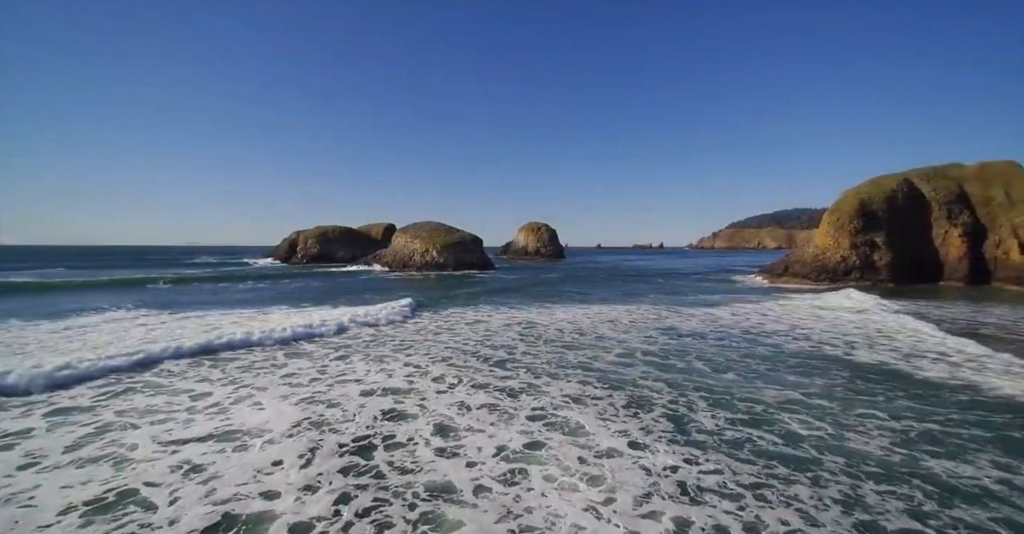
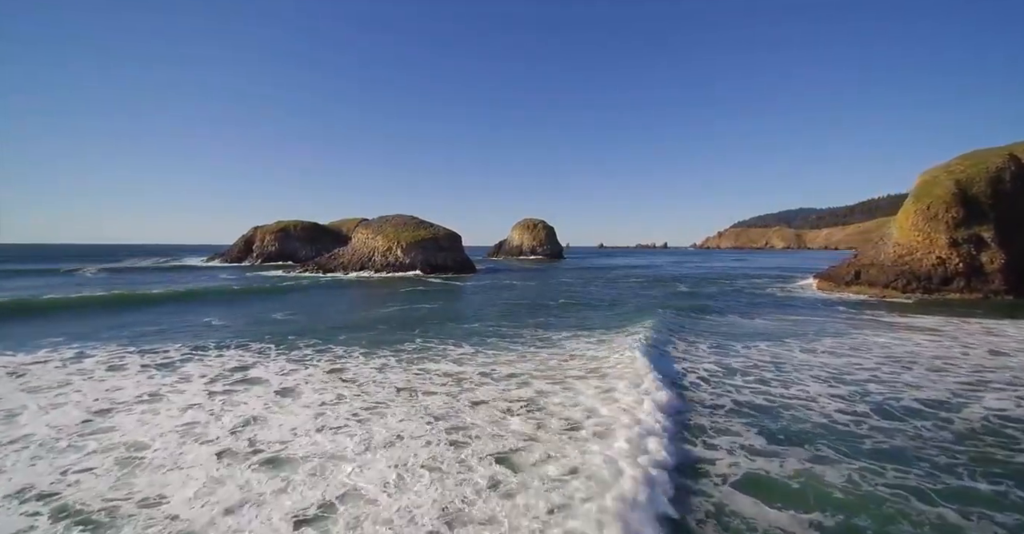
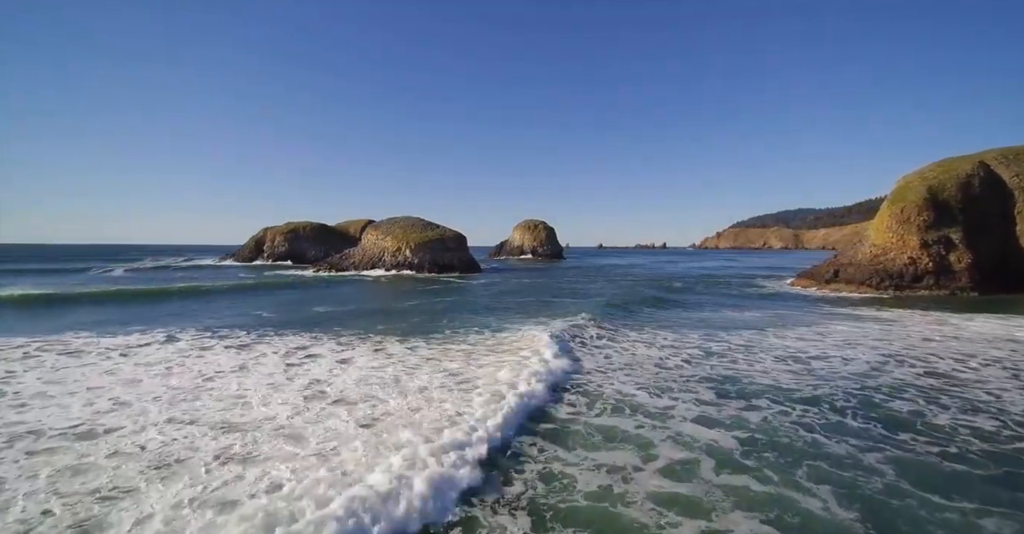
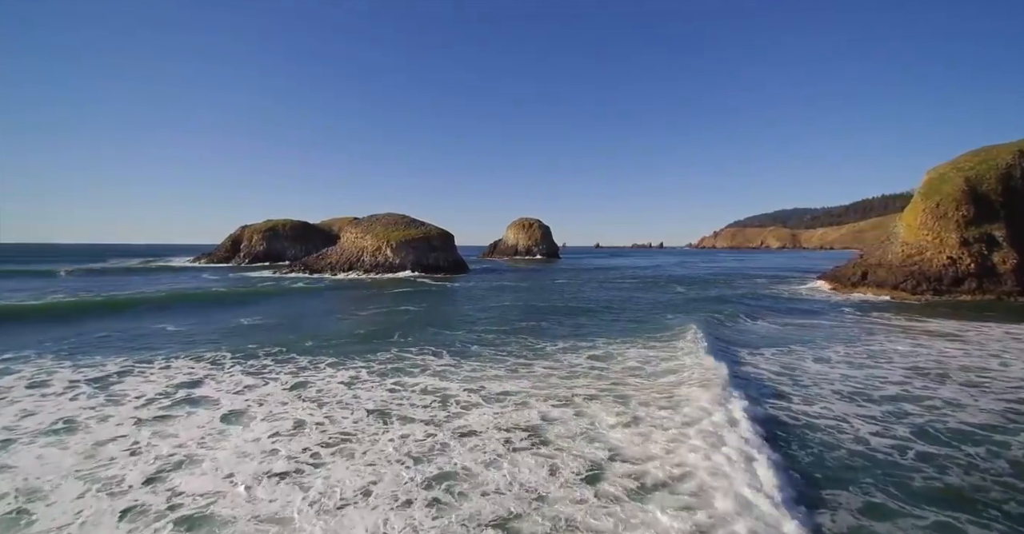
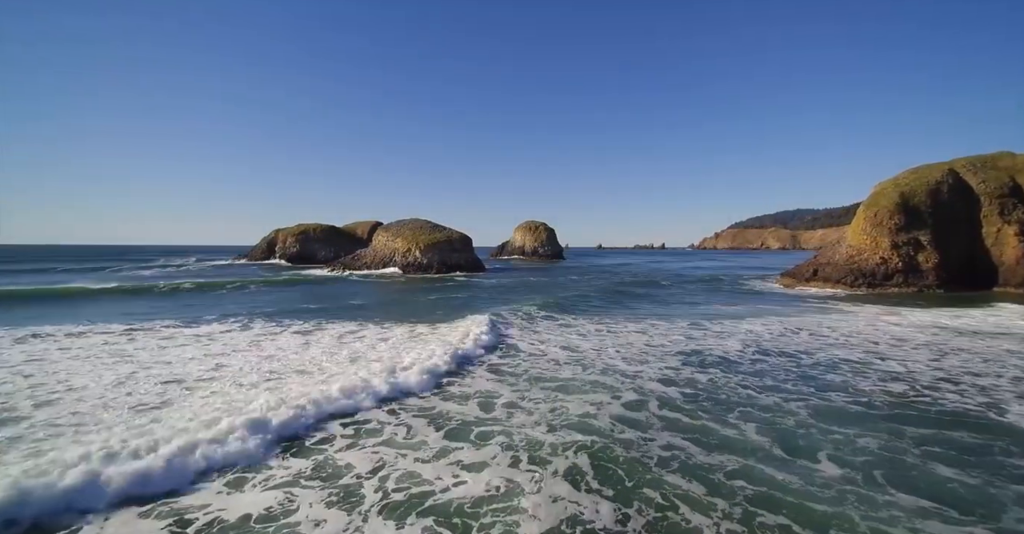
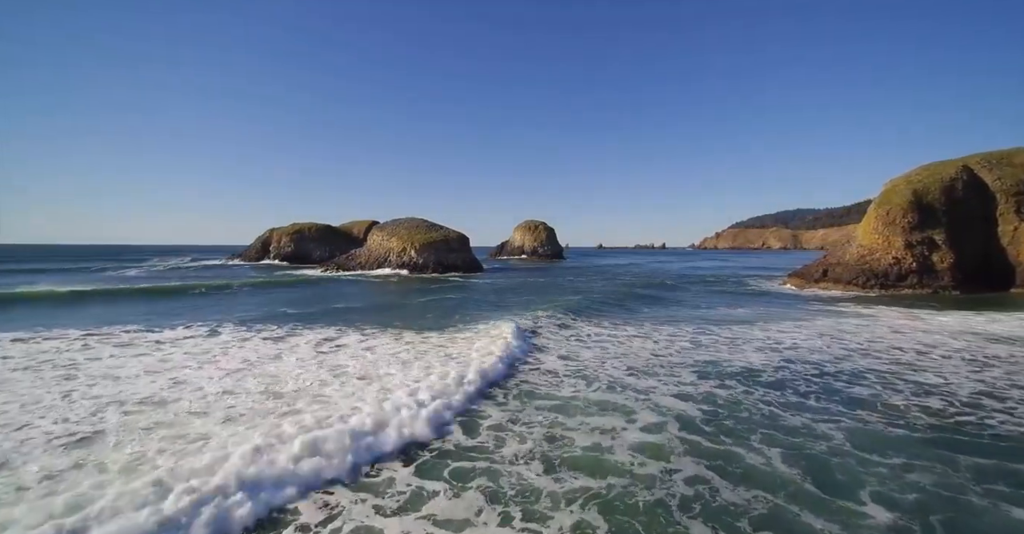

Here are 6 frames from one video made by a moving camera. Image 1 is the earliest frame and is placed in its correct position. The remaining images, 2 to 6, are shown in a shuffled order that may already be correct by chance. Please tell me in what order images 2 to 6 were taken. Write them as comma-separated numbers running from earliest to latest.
5, 6, 3, 2, 4
